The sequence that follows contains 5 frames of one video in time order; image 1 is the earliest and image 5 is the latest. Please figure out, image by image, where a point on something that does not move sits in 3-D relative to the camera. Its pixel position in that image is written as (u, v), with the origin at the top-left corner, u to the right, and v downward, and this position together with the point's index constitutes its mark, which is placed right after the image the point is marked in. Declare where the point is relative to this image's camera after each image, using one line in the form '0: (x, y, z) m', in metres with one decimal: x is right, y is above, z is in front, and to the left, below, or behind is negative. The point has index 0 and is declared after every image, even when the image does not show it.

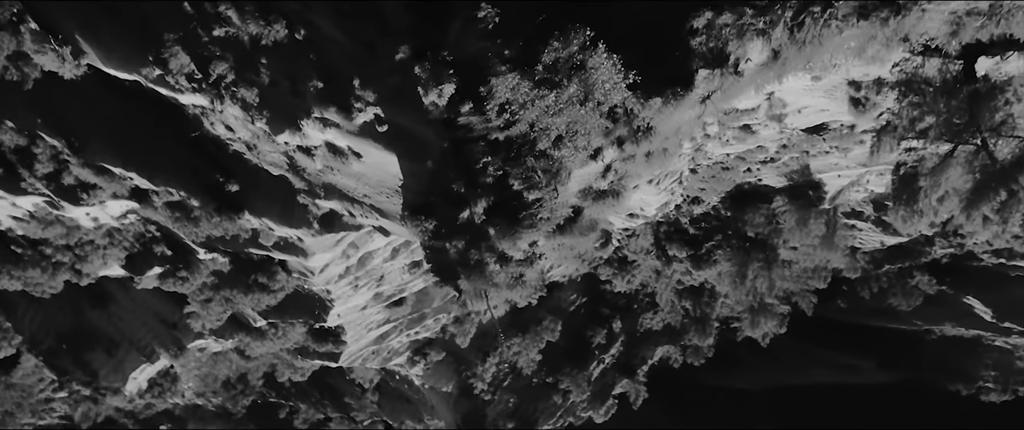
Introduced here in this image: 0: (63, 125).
0: (-9.8, +1.9, +14.9) m
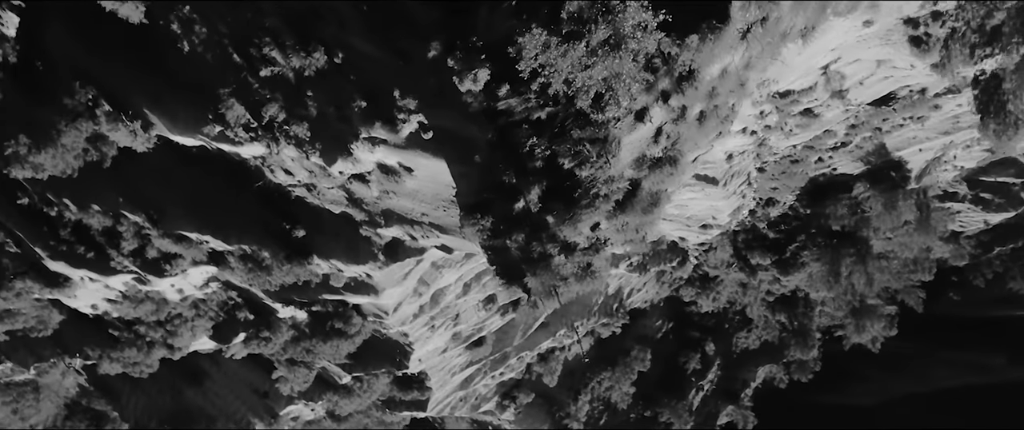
0: (-8.6, +0.3, +15.8) m
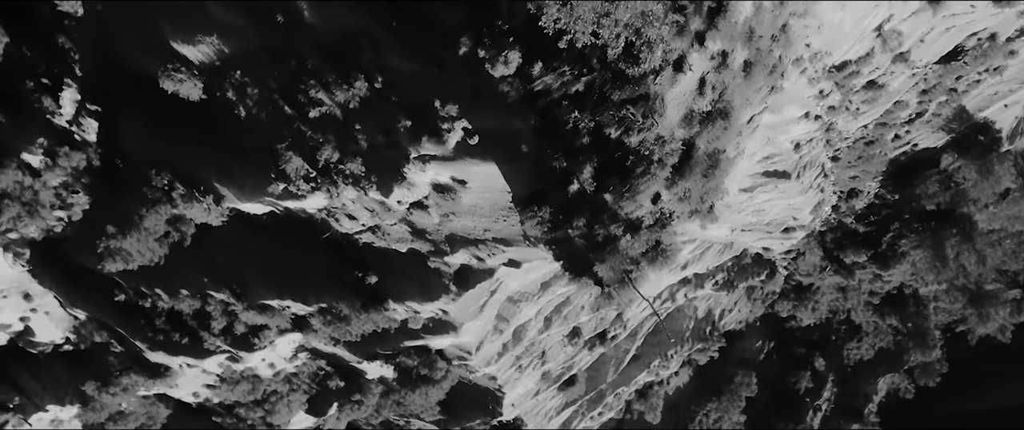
0: (-7.0, -1.4, +16.4) m
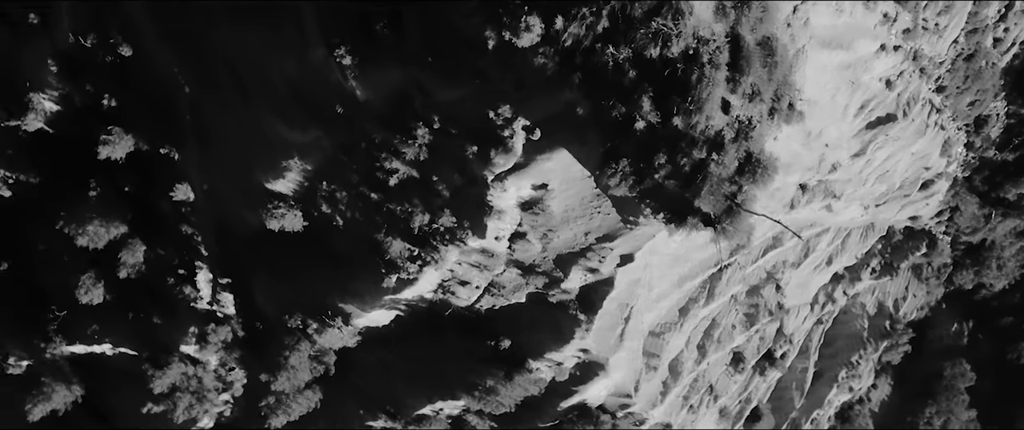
0: (-3.4, -4.4, +16.7) m
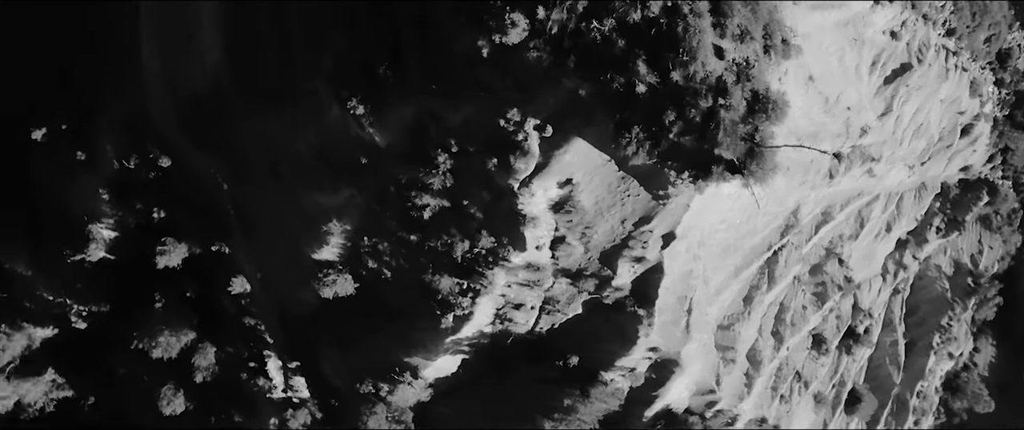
0: (-1.4, -5.7, +16.6) m
